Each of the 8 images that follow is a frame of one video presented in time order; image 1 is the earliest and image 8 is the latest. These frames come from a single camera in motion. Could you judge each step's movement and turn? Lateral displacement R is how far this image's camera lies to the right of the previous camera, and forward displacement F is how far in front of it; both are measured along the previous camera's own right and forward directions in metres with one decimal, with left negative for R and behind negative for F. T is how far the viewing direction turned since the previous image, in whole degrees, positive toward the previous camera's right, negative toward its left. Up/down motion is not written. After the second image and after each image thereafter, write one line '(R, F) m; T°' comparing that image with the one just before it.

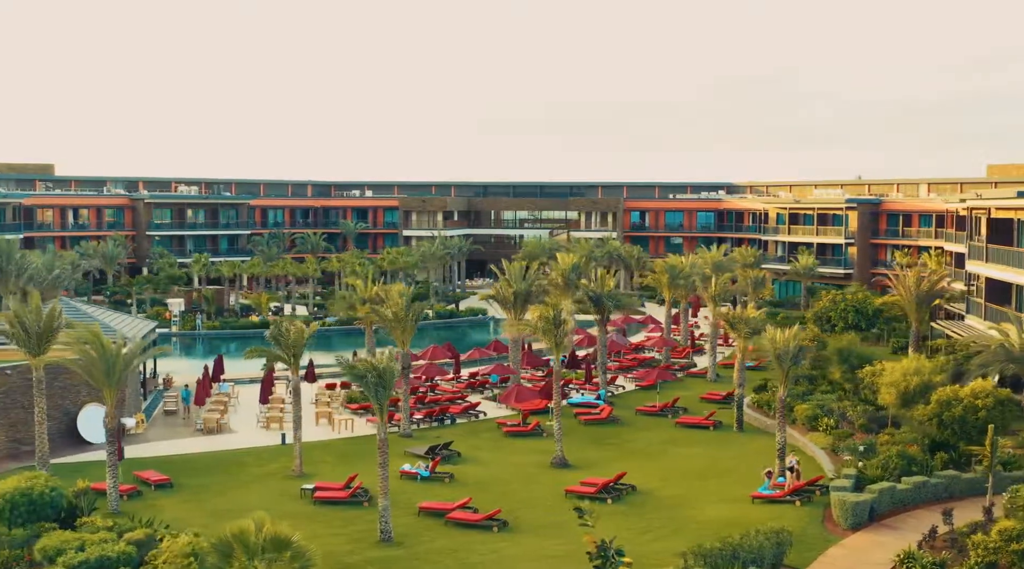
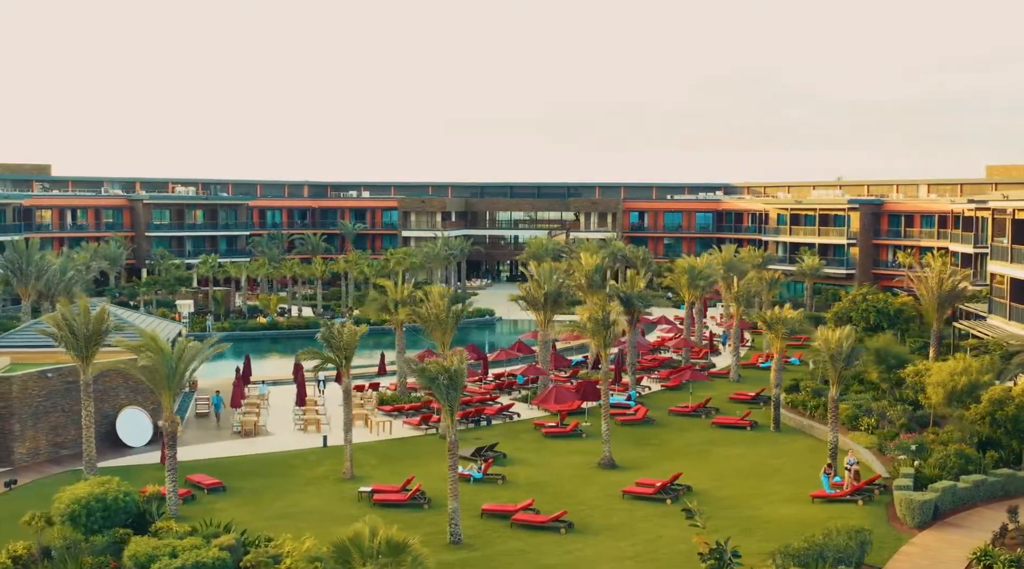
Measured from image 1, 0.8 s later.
(-2.4, 0.0) m; +1°
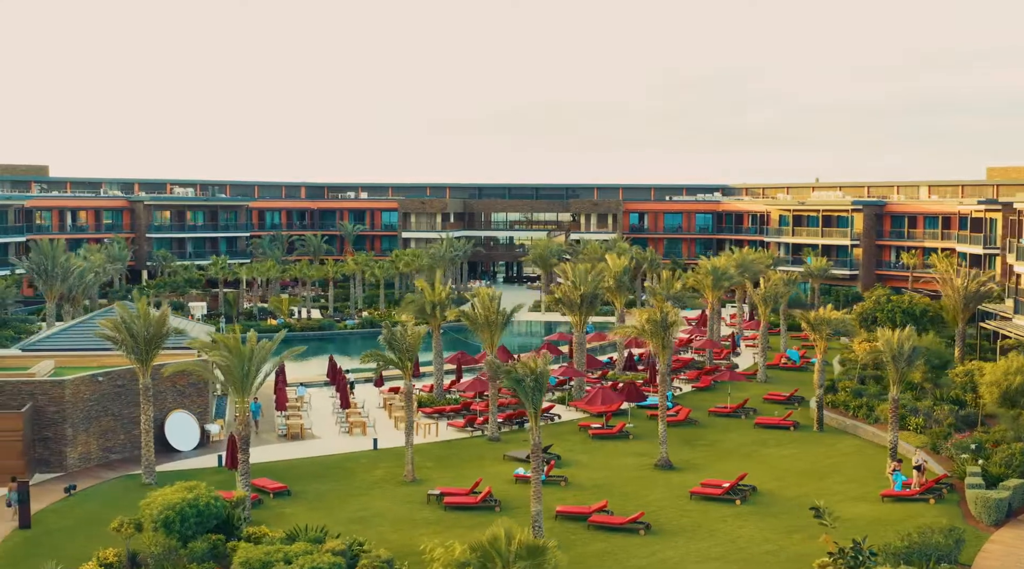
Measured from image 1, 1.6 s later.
(-2.8, +0.1) m; +2°
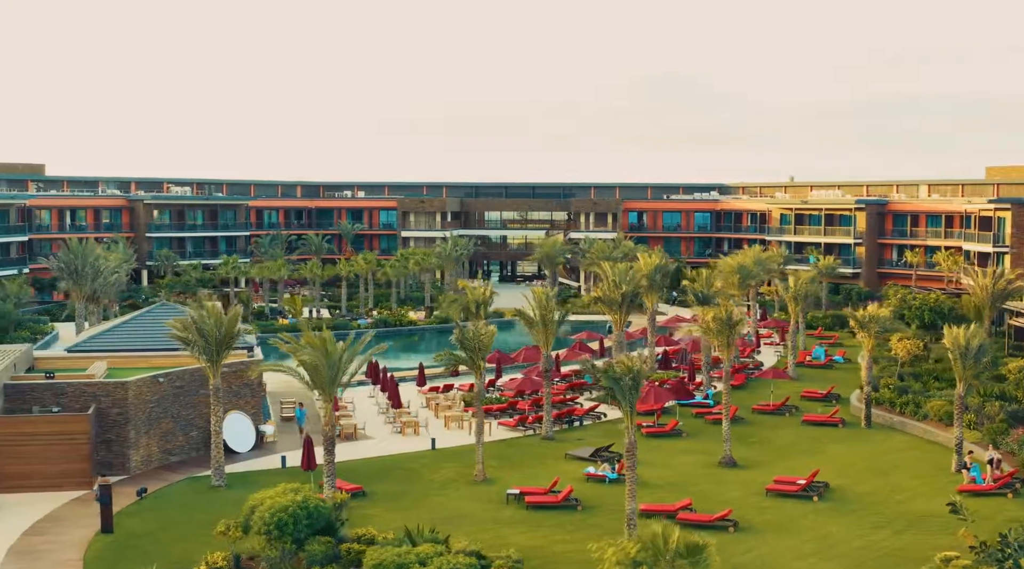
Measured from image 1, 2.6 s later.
(-3.2, +0.1) m; +2°
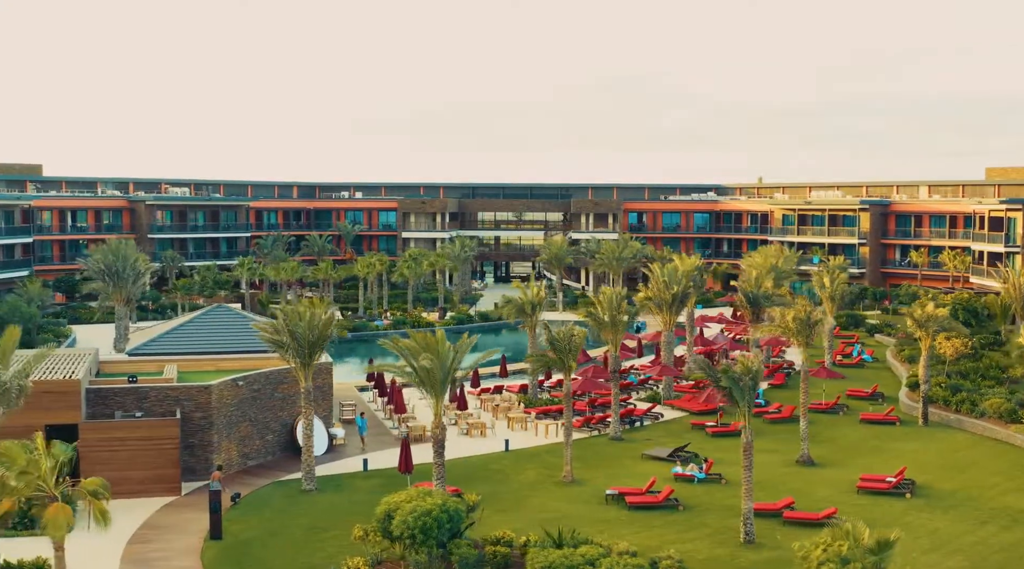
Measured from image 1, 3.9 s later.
(-3.9, +0.1) m; +2°
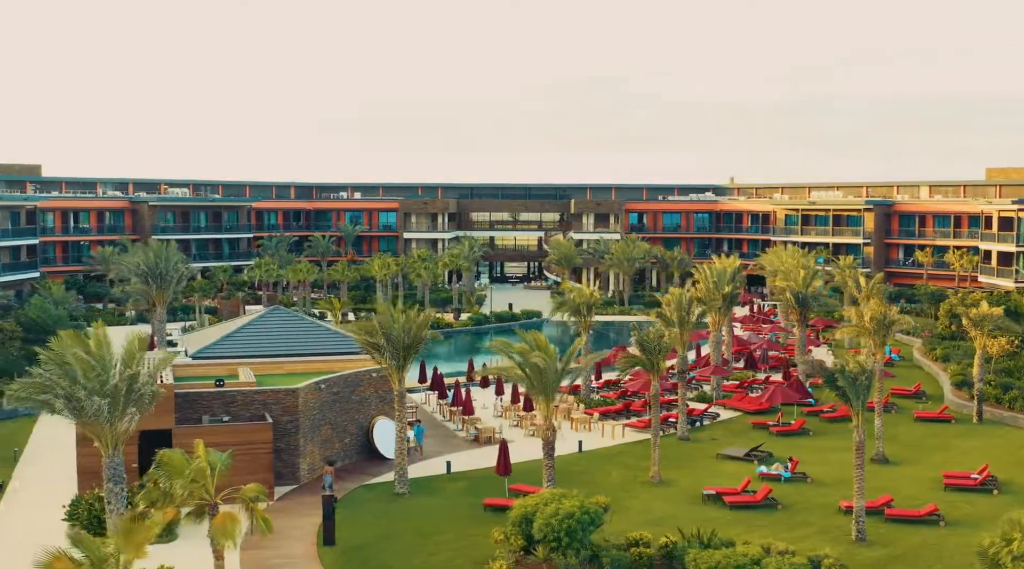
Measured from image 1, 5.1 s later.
(-3.9, +0.1) m; +2°
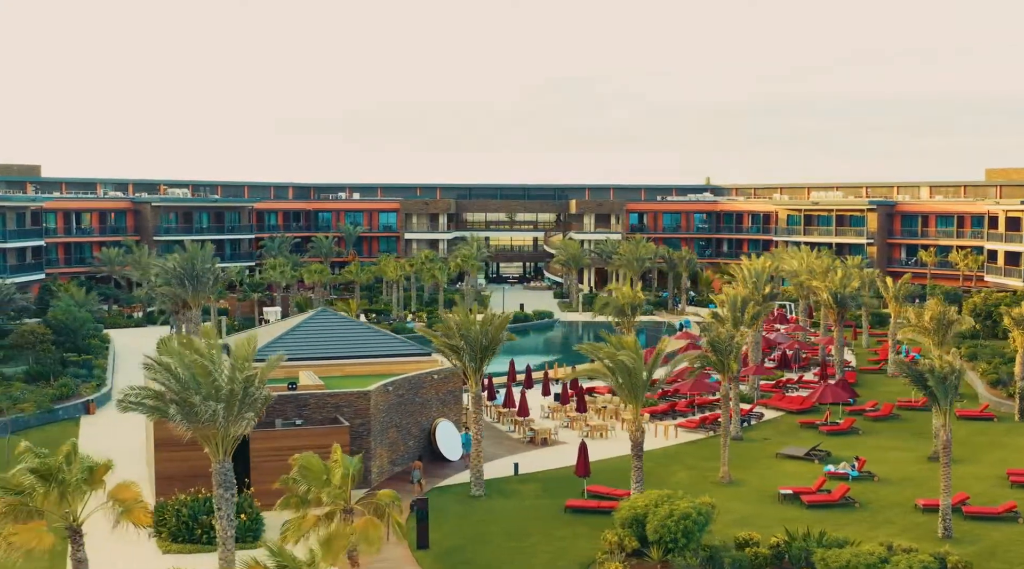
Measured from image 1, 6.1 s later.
(-3.1, +0.1) m; +2°
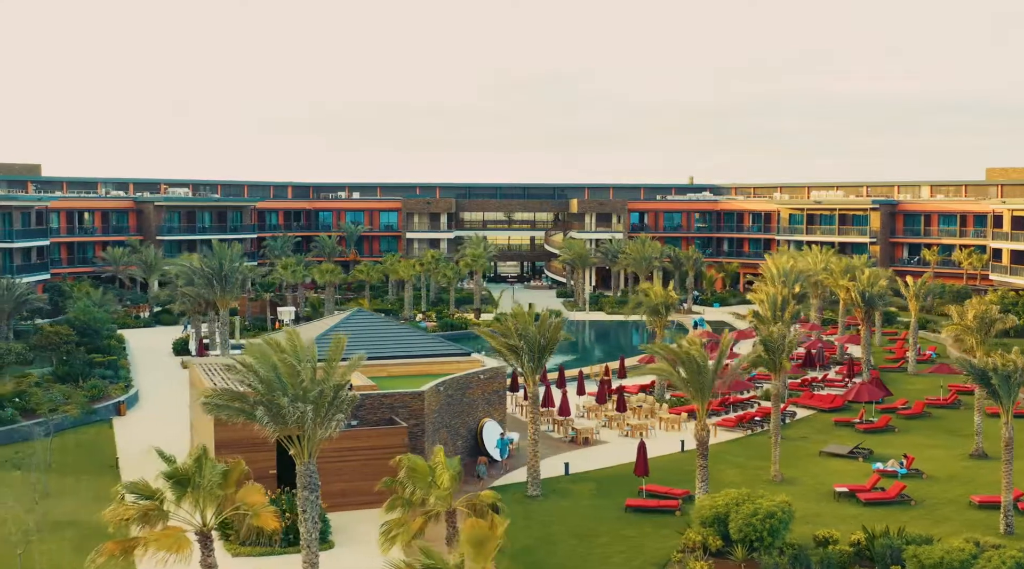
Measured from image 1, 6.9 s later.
(-2.3, 0.0) m; +1°
